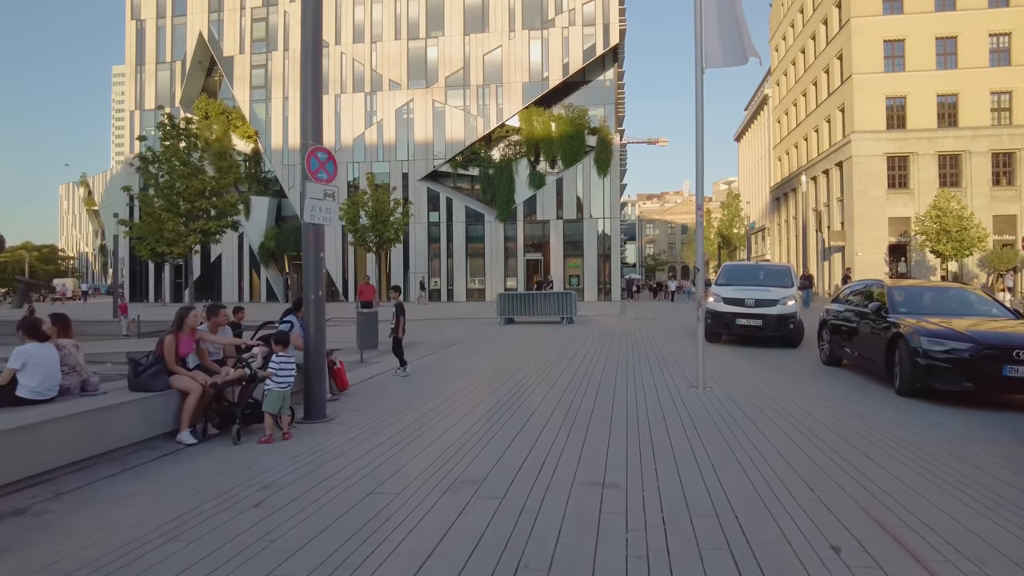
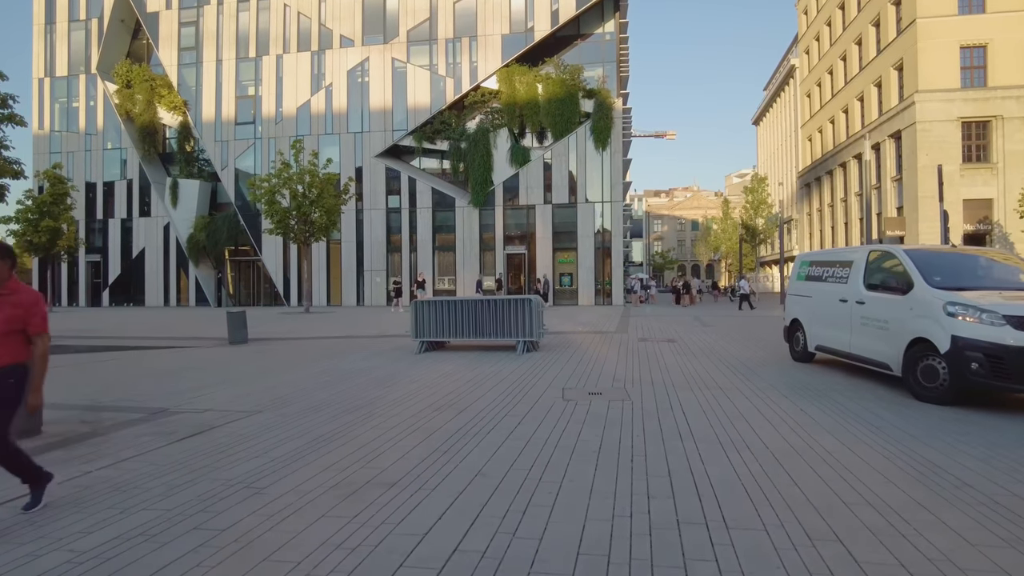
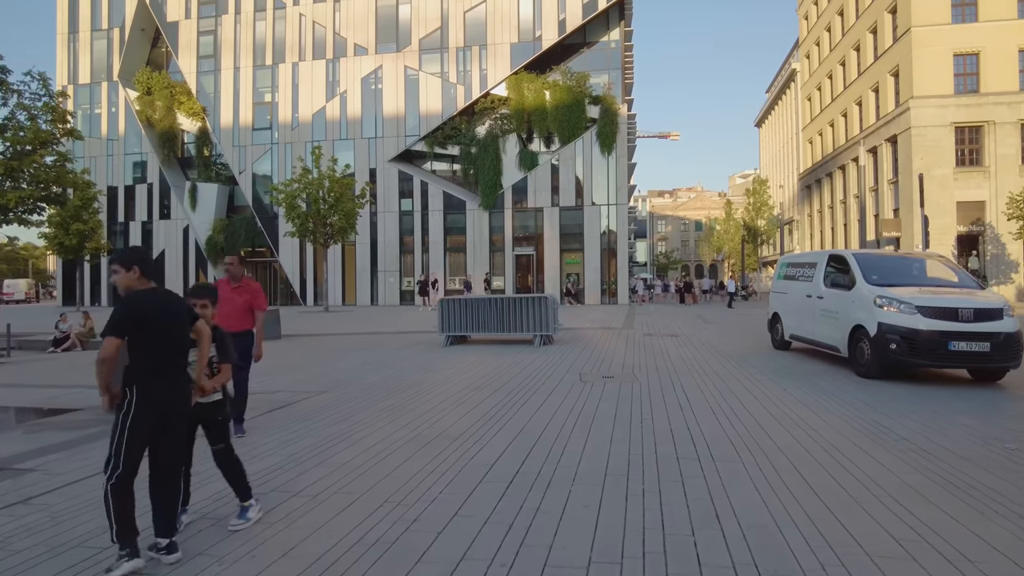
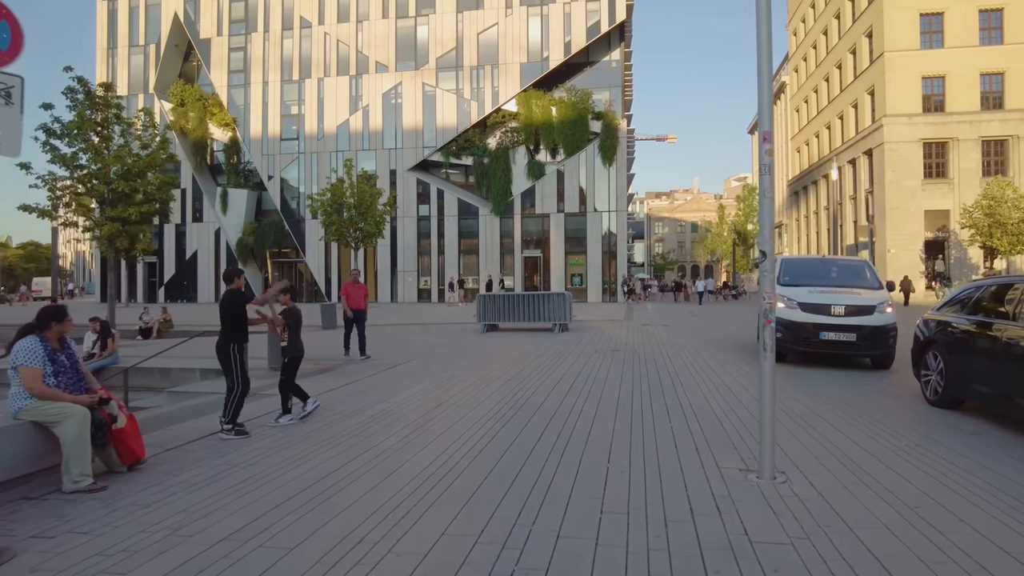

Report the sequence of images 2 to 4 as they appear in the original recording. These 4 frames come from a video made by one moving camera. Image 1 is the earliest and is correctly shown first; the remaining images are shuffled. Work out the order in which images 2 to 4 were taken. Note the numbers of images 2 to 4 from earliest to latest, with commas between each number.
4, 3, 2
